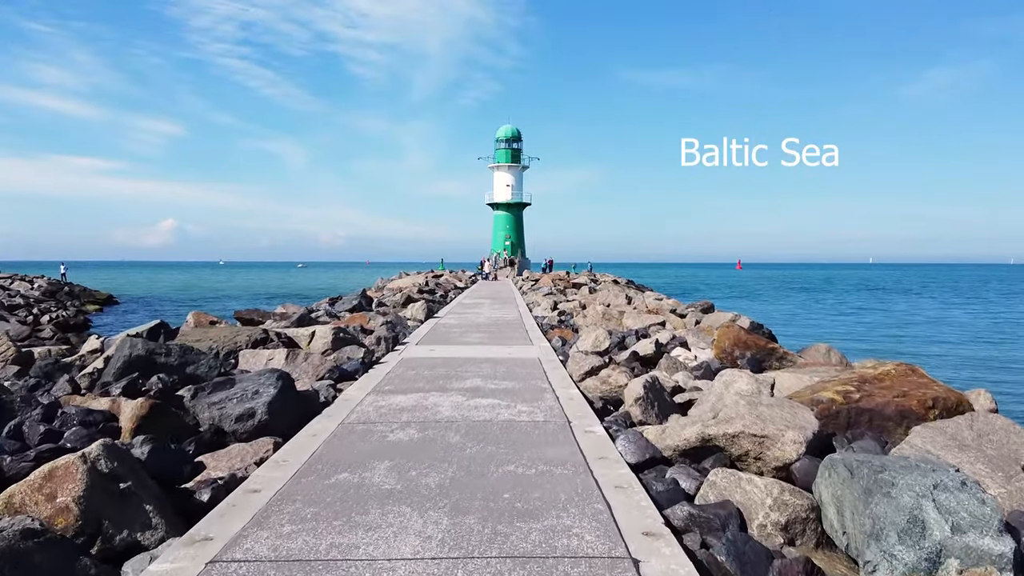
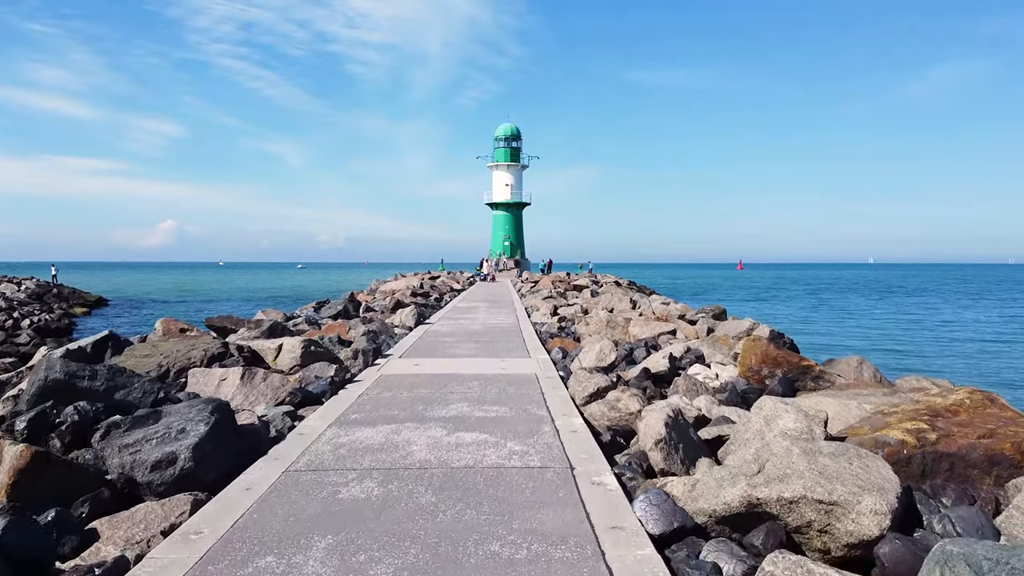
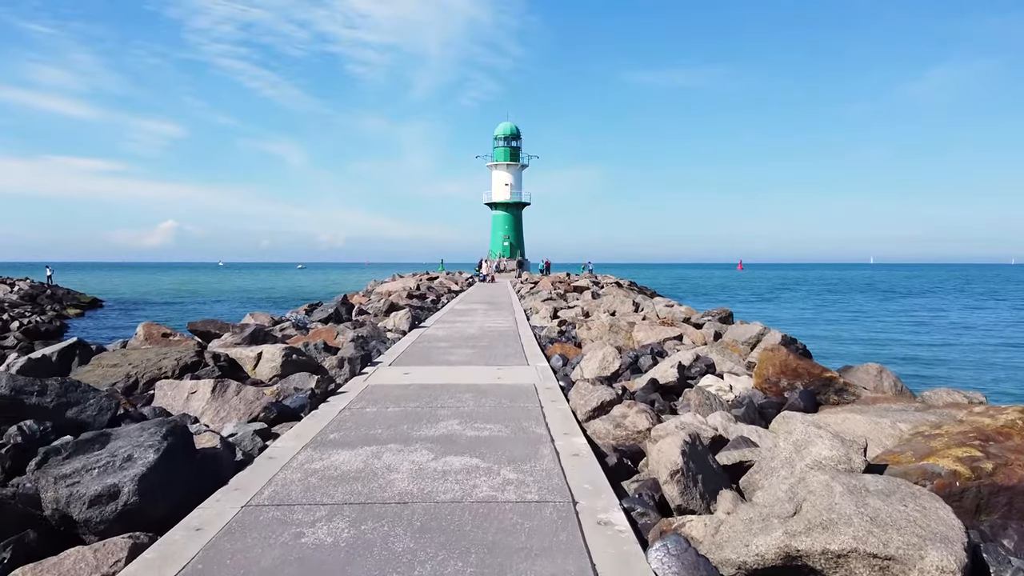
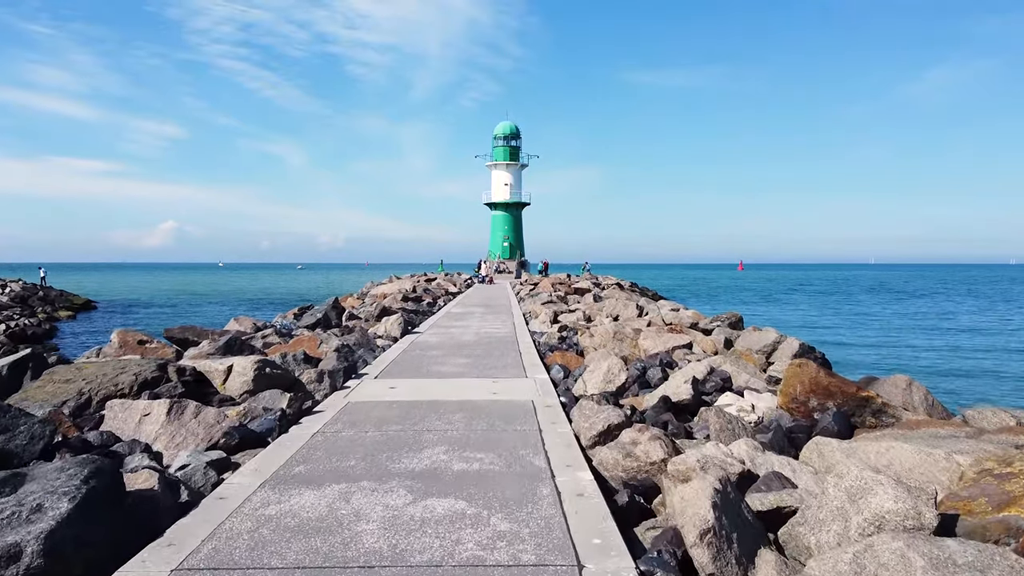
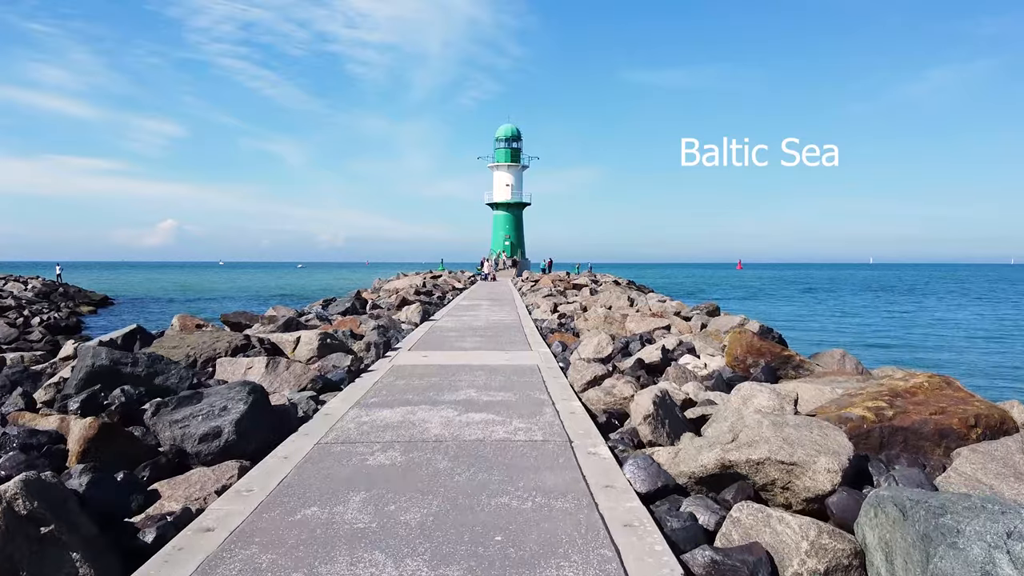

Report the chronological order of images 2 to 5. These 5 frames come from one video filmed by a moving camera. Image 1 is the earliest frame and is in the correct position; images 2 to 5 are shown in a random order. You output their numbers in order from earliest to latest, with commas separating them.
5, 2, 3, 4
